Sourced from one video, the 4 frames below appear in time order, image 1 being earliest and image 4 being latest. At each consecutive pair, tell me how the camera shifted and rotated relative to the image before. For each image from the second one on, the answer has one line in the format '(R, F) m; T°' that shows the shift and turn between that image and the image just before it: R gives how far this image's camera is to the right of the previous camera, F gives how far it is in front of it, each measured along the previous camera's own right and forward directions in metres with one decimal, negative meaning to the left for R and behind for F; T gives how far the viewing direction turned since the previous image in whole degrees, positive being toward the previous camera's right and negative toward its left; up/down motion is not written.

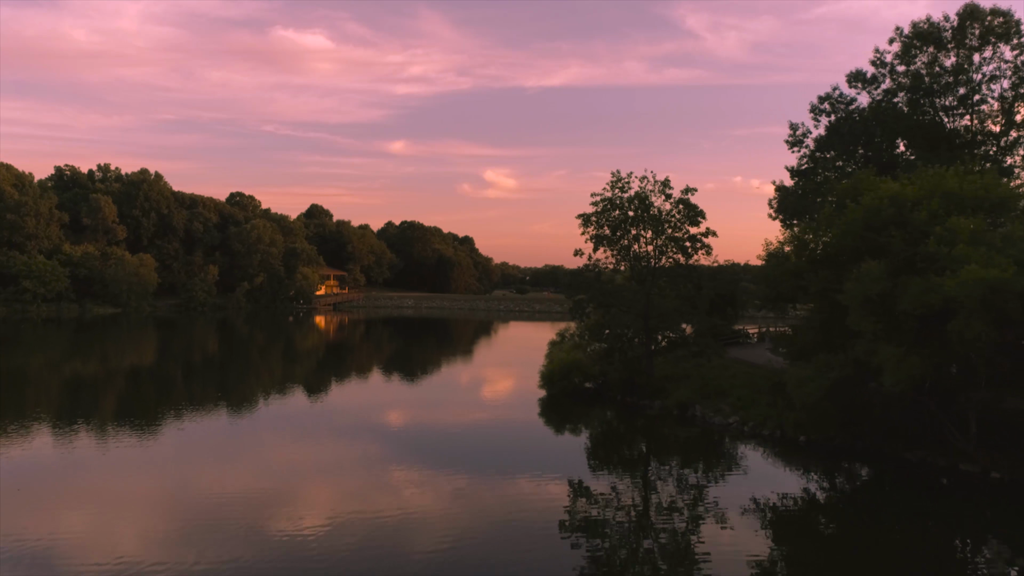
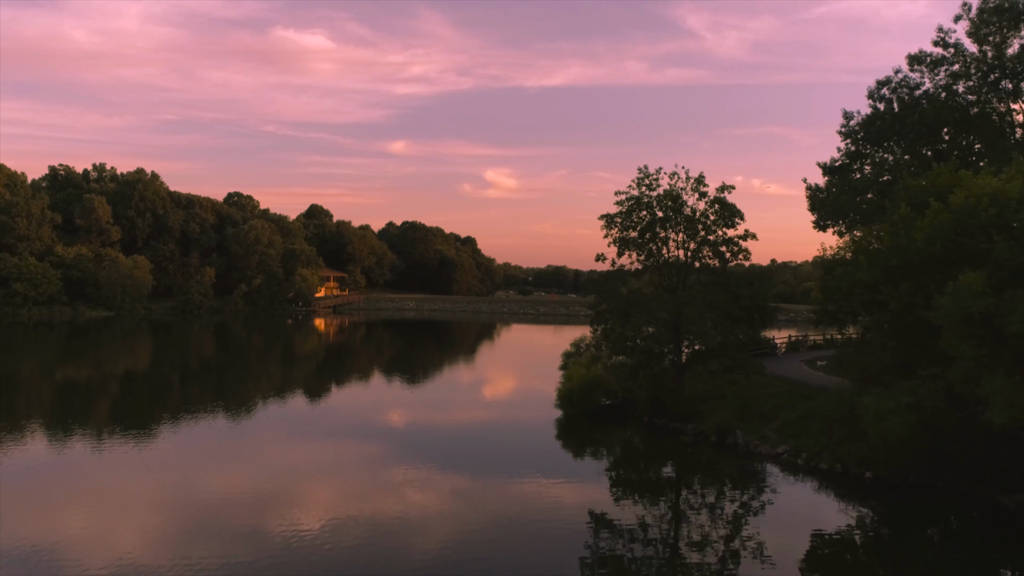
(-0.2, +1.0) m; 0°
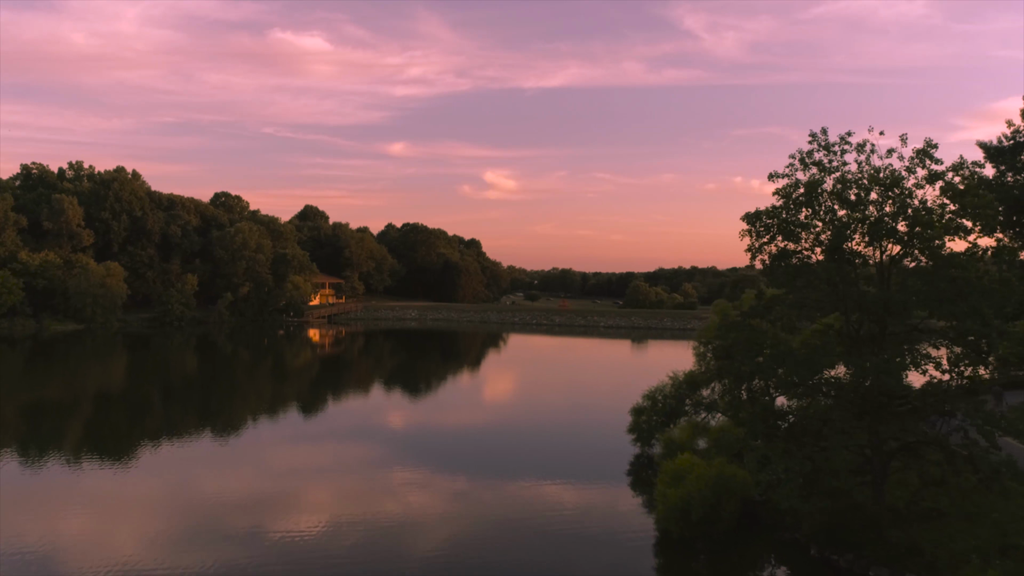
(-0.7, +3.7) m; 0°
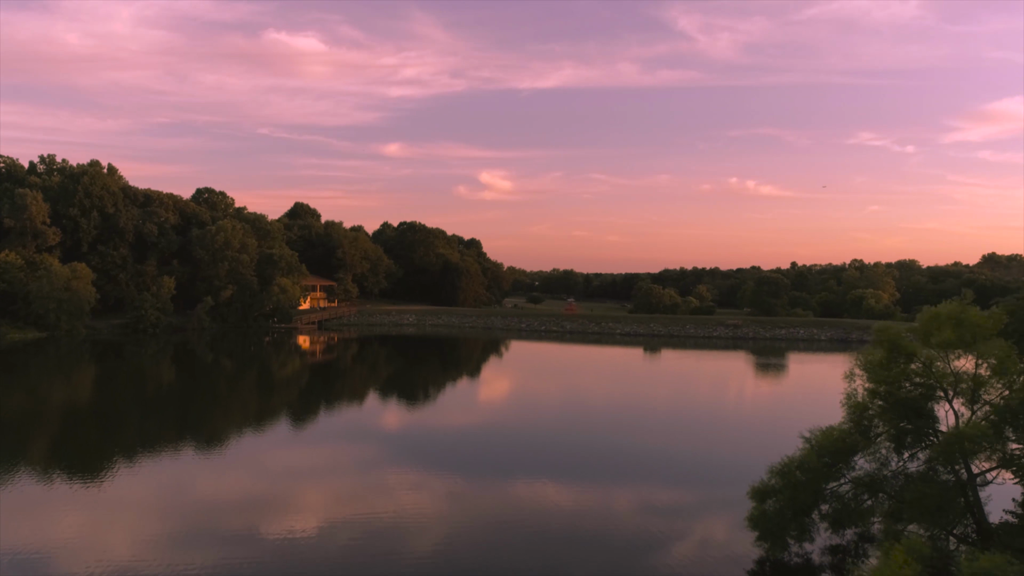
(-0.6, +3.1) m; 0°
